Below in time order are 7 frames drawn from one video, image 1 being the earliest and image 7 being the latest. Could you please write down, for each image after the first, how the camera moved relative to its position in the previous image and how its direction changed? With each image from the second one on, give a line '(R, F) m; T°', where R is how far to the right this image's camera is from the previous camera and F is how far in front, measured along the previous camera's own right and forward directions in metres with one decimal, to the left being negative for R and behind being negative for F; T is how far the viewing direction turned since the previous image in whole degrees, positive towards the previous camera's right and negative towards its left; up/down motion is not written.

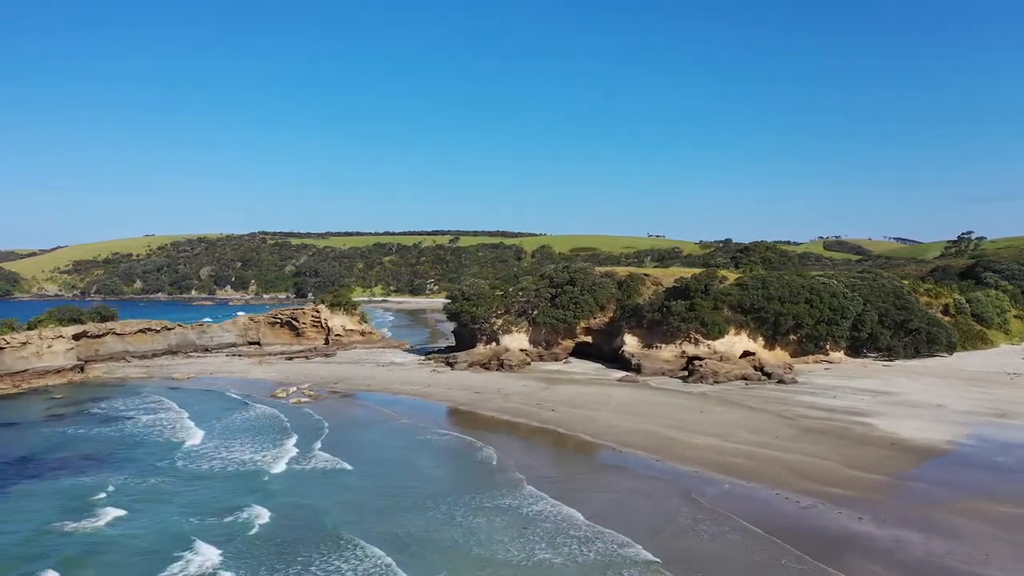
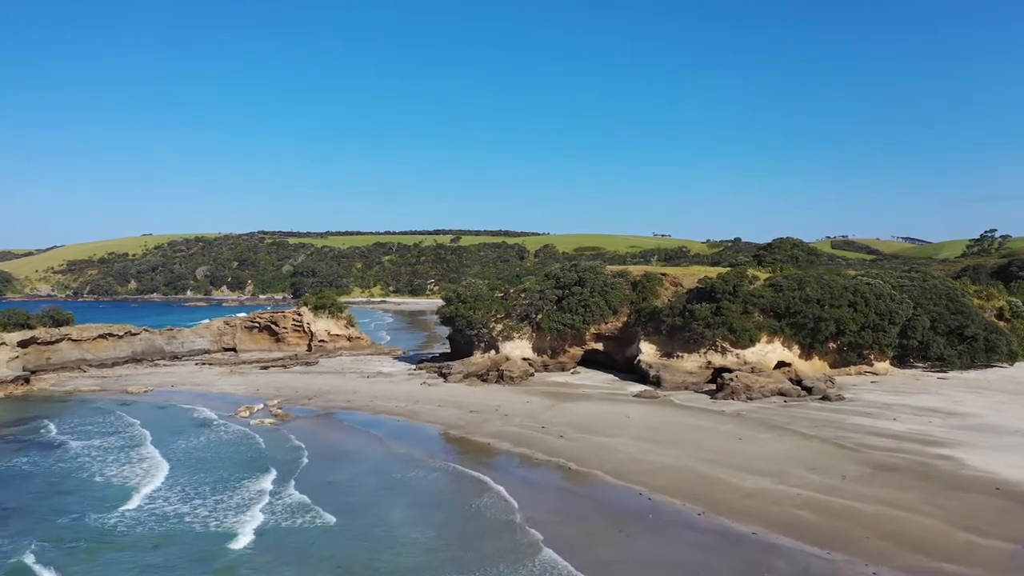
(+0.1, +4.7) m; 0°
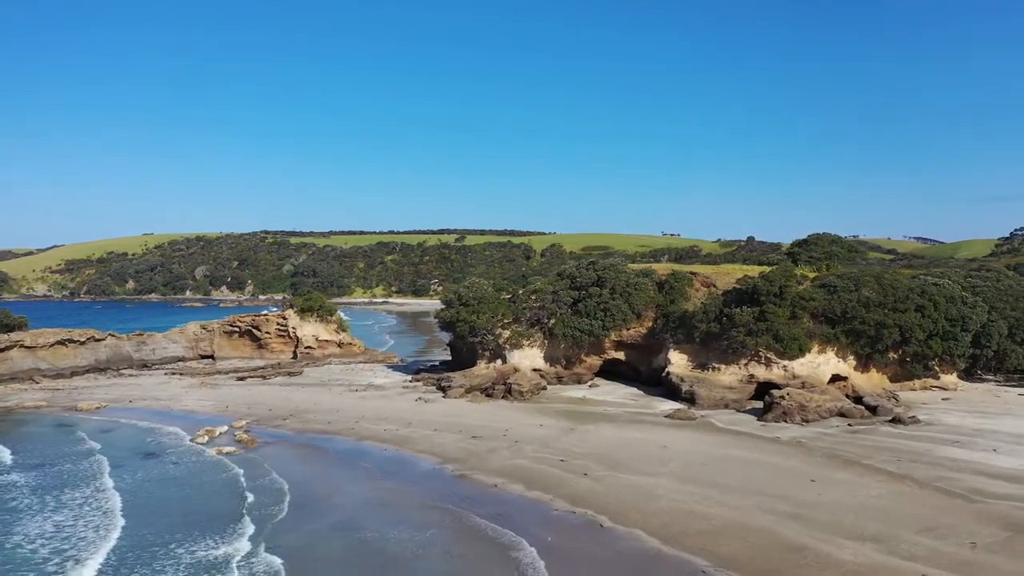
(-0.2, +4.7) m; 0°
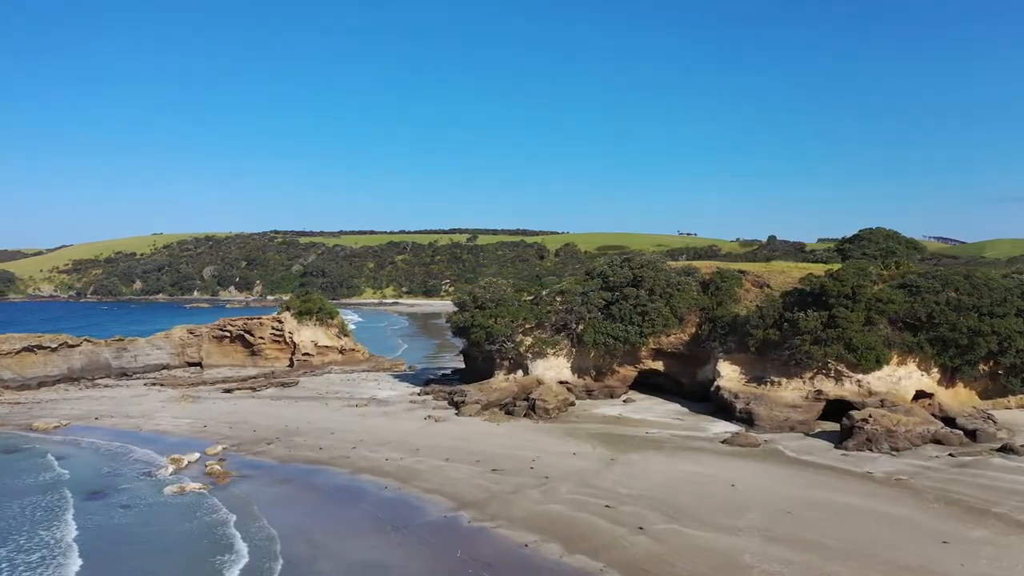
(-0.4, +4.2) m; -1°
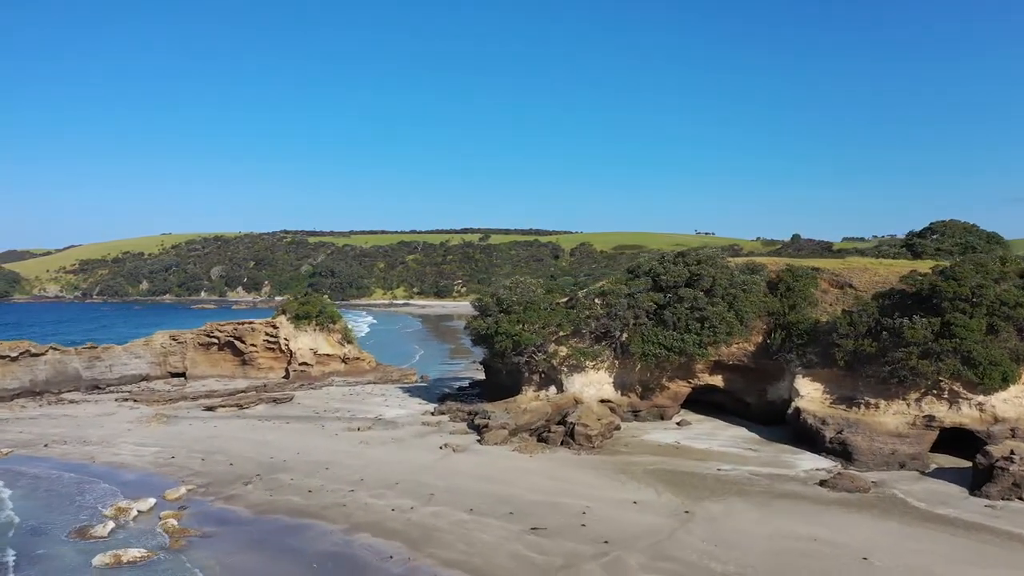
(-0.6, +4.6) m; -1°
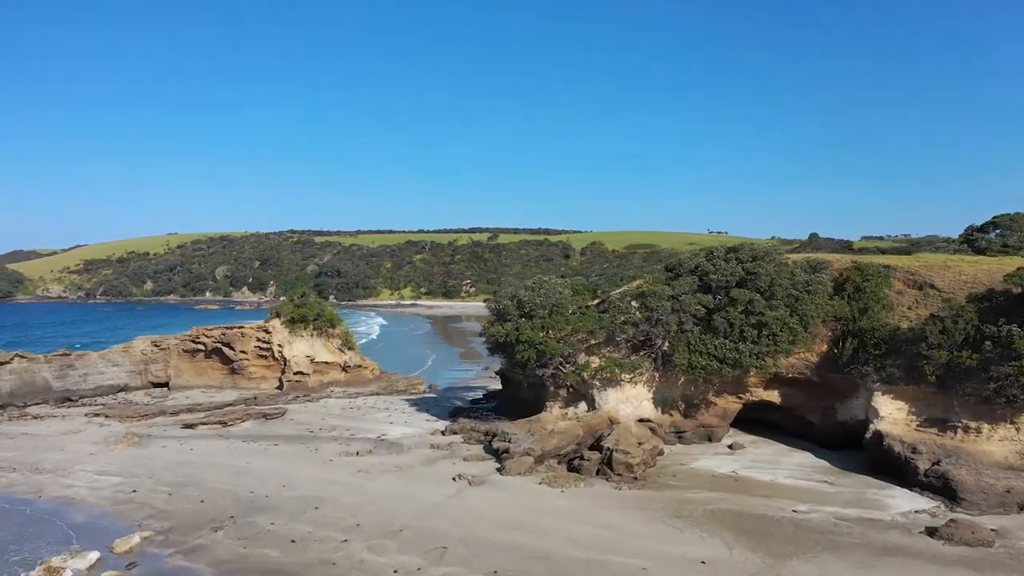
(-0.4, +3.4) m; 0°
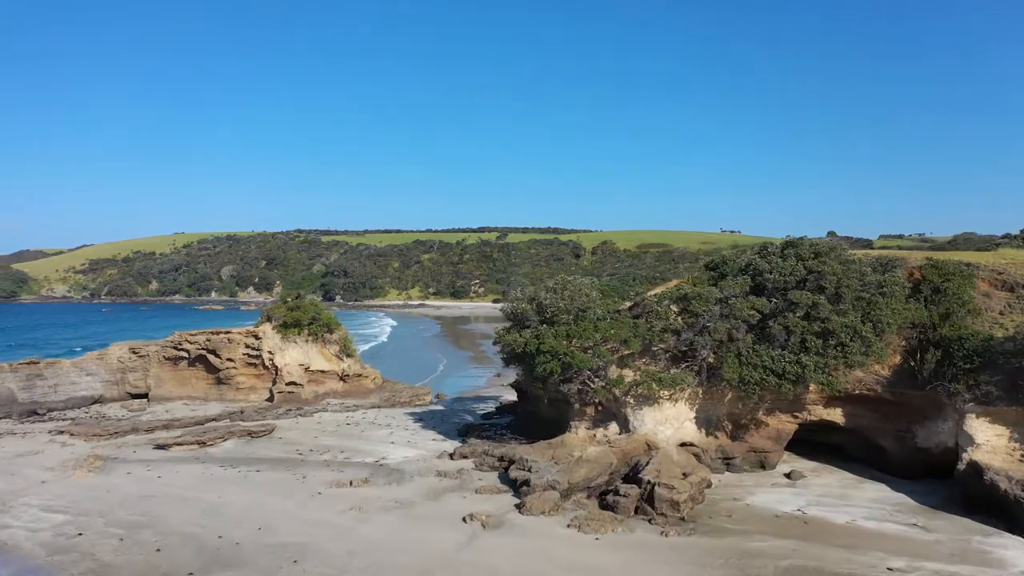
(-0.2, +3.0) m; -1°
